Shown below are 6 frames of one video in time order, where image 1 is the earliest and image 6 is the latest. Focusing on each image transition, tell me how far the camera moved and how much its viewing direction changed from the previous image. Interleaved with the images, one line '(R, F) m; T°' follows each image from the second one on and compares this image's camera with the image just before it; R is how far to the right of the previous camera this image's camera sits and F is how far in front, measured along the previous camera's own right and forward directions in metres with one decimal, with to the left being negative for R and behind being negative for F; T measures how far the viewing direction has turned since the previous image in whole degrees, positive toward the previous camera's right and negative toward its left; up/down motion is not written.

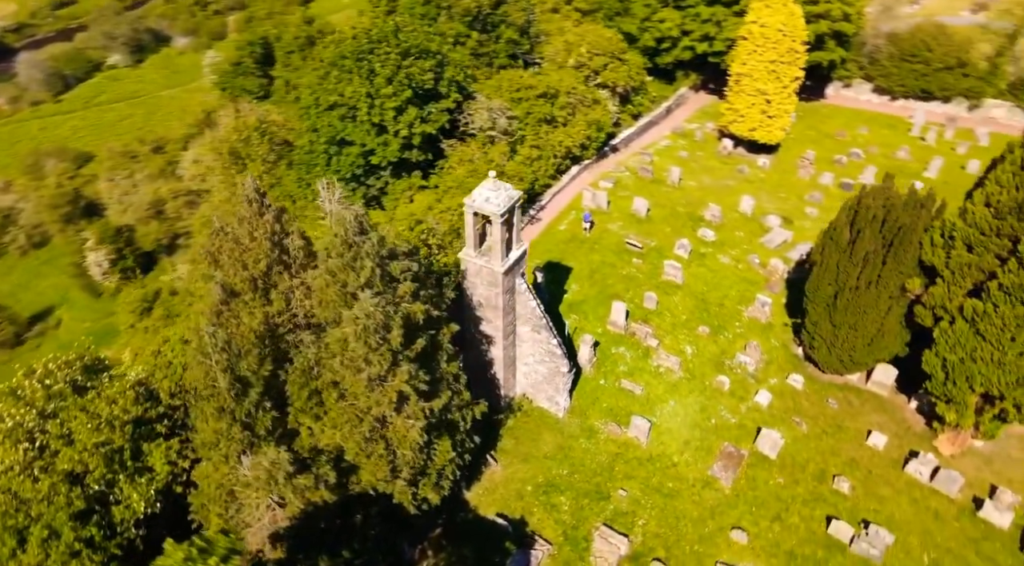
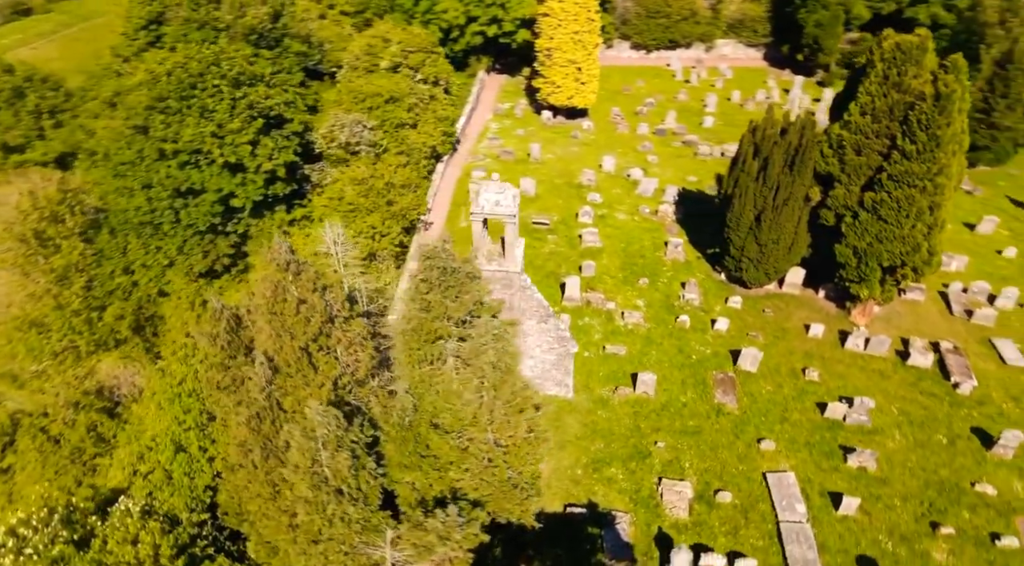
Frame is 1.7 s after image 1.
(-5.1, +1.0) m; +18°
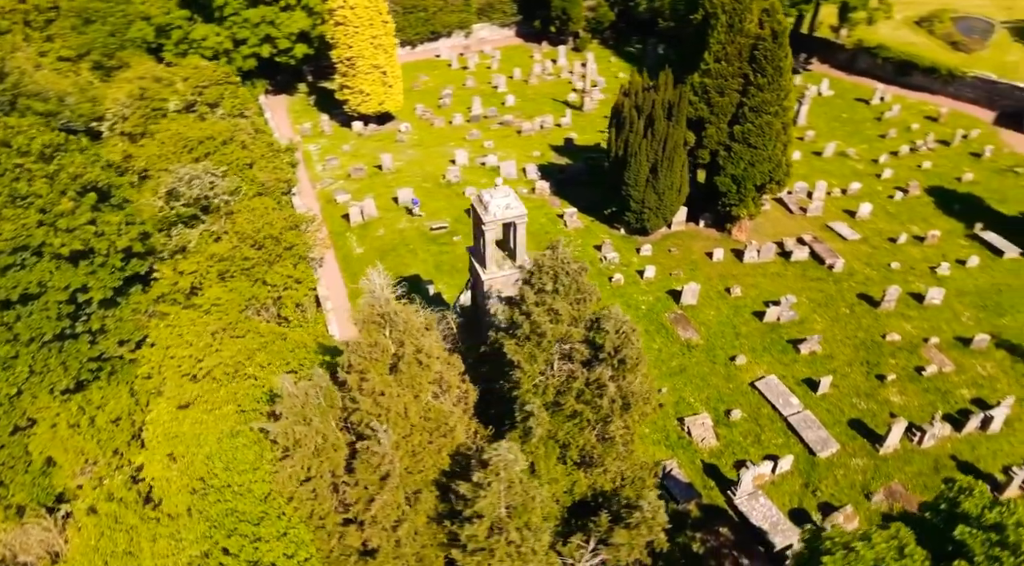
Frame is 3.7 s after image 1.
(-5.1, +0.9) m; +19°
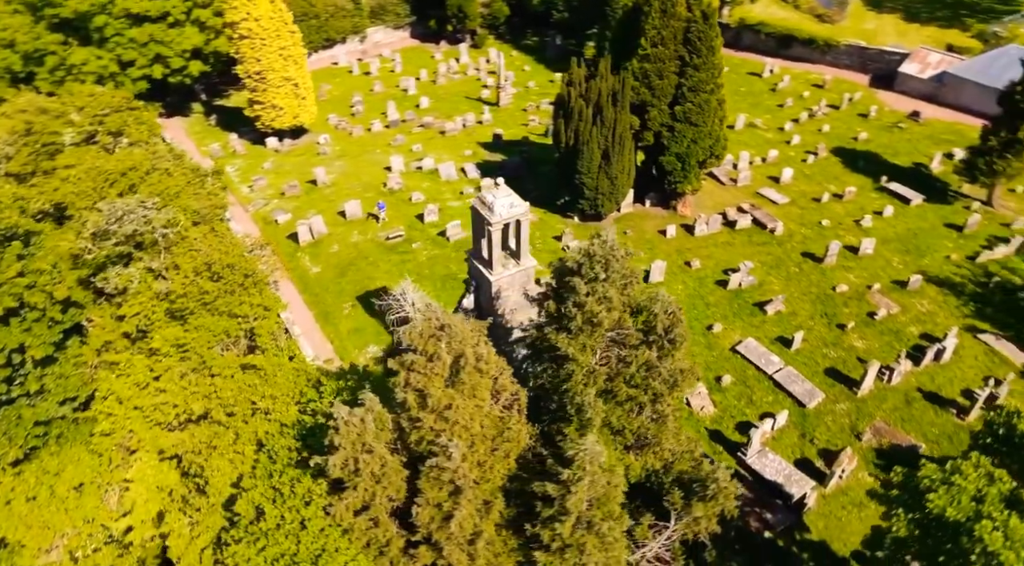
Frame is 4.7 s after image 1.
(-2.3, +0.2) m; +8°
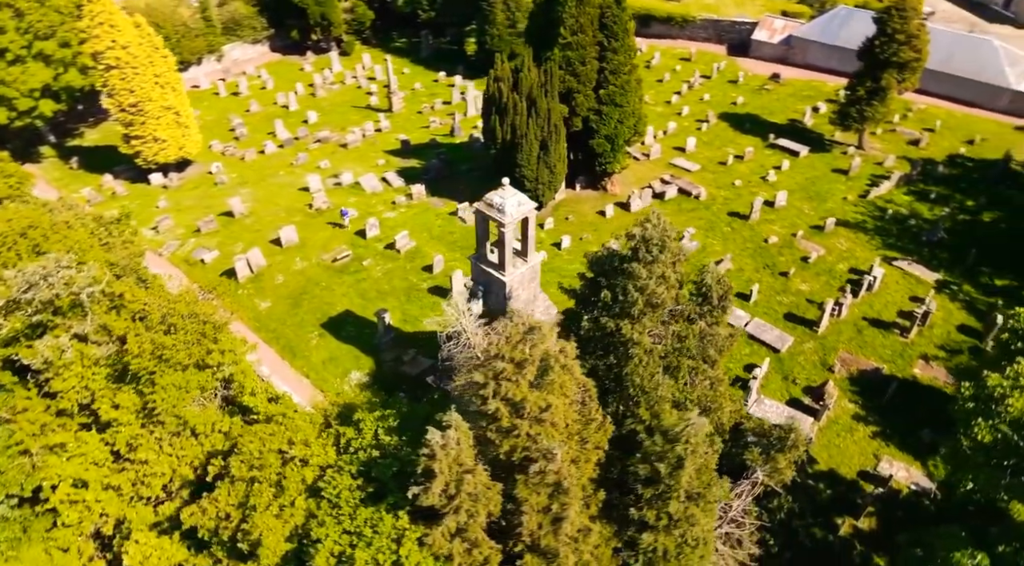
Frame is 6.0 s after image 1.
(-2.9, +0.3) m; +11°
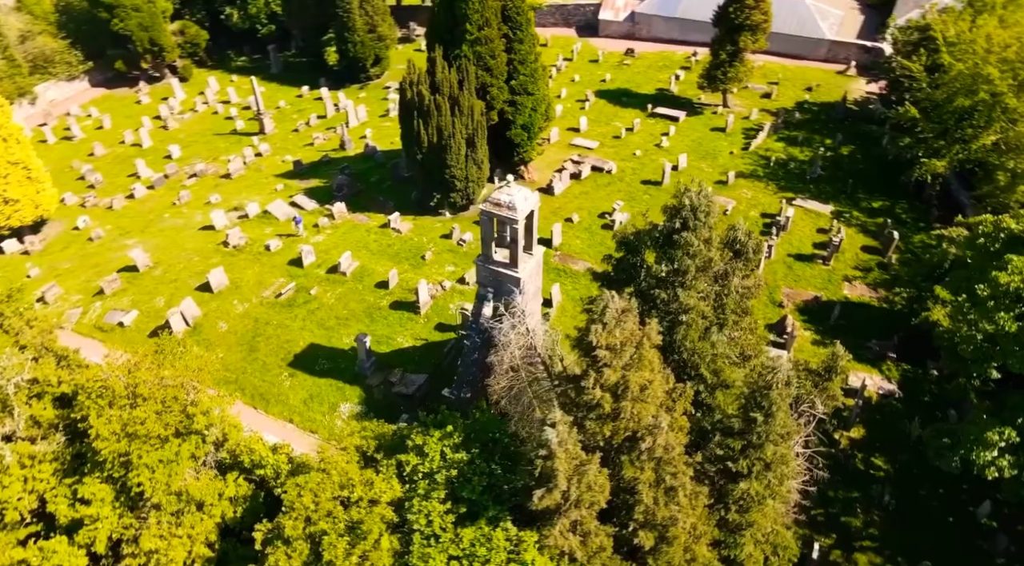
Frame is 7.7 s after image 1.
(-3.3, +0.3) m; +12°
